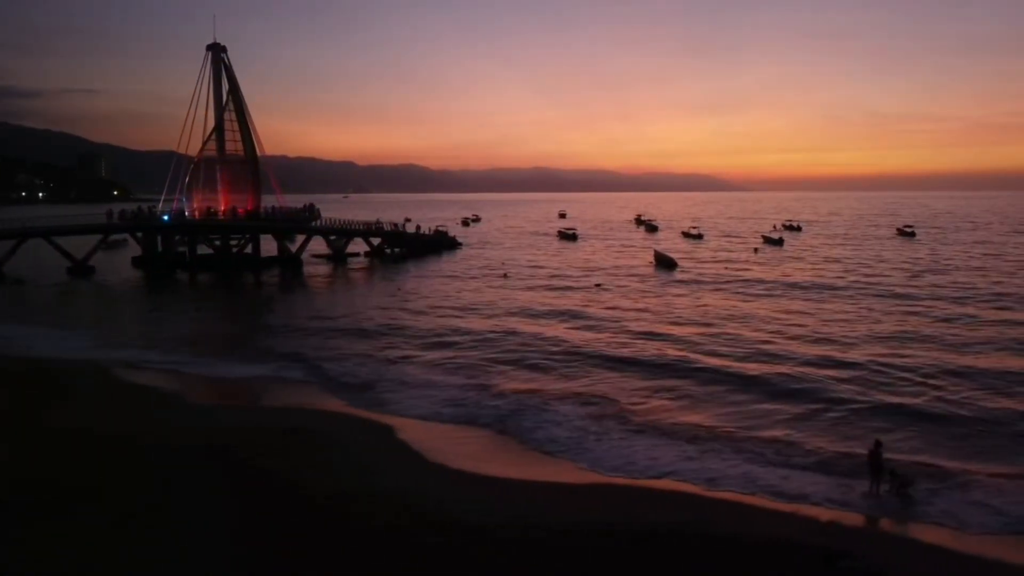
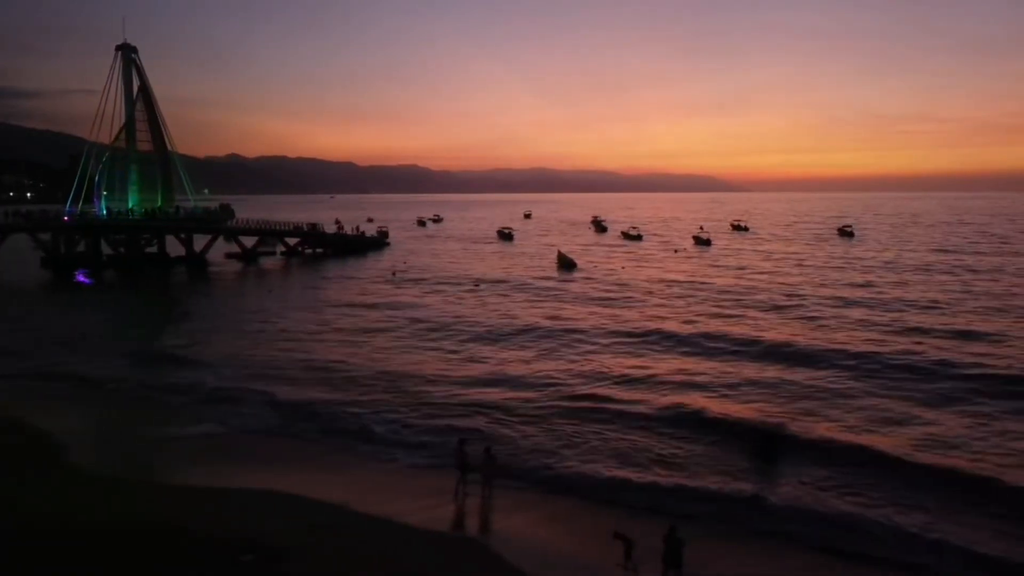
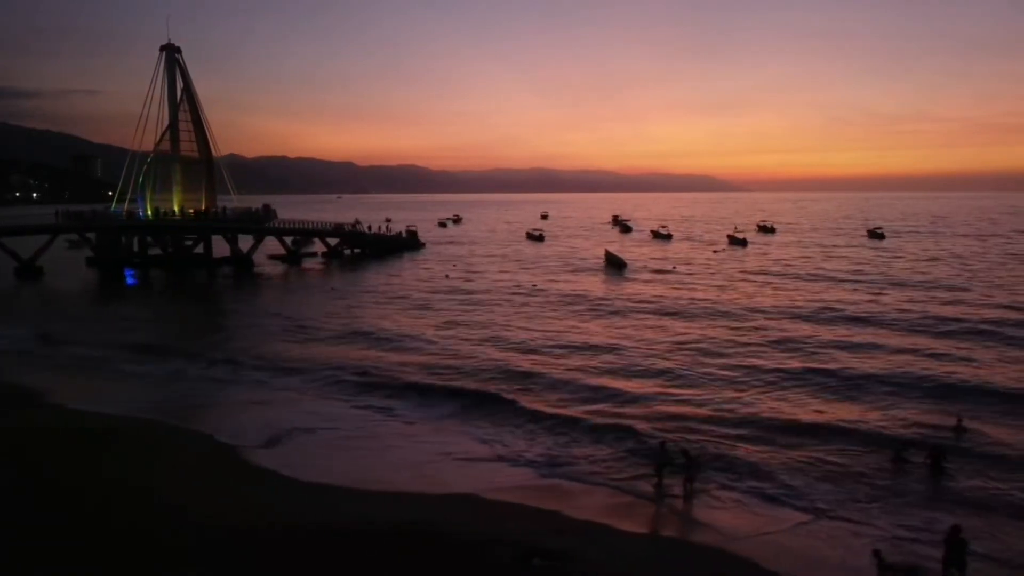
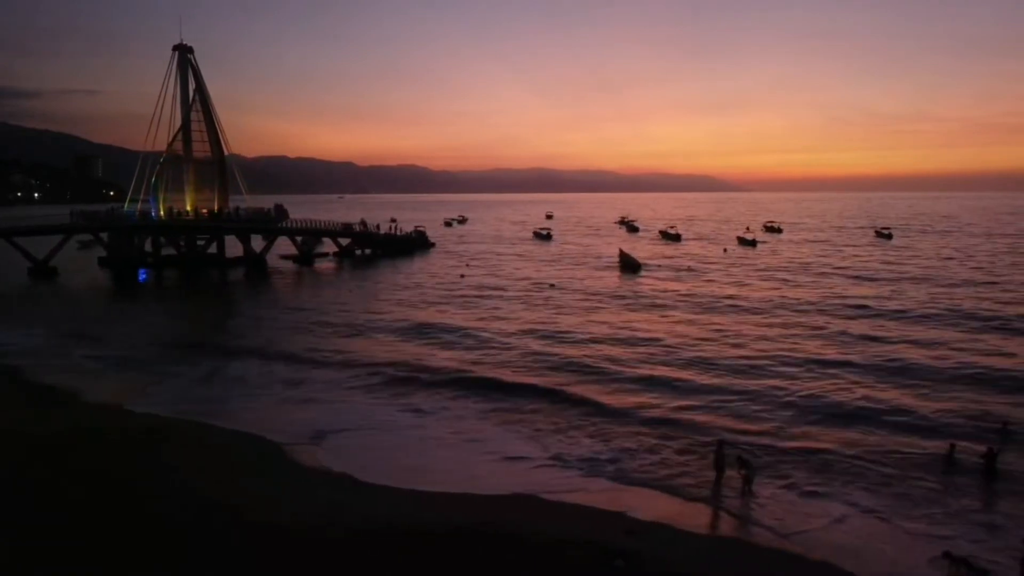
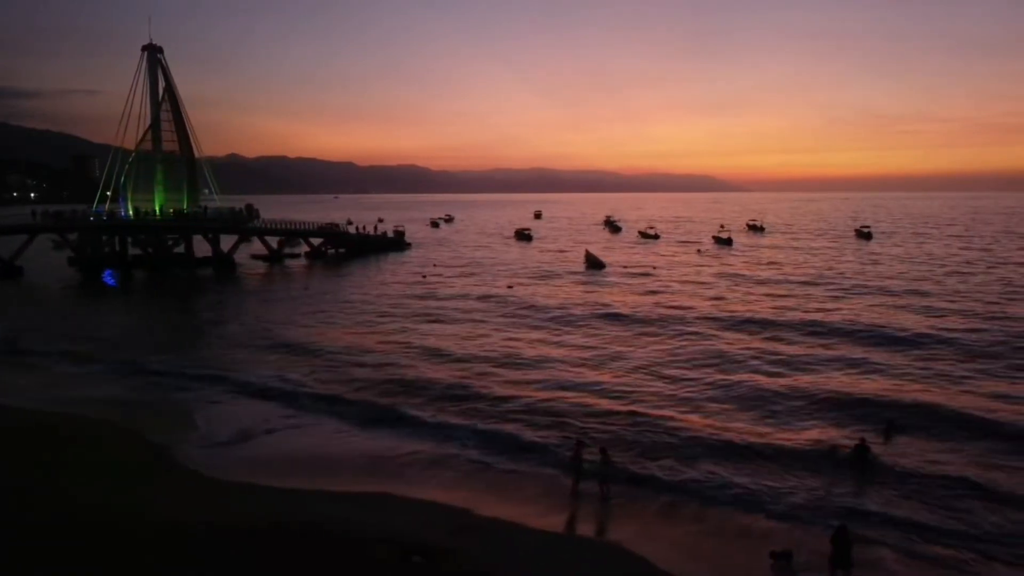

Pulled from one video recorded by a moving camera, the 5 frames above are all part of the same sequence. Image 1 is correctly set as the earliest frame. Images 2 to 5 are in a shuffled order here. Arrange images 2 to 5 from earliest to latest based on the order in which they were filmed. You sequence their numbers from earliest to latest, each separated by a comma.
4, 3, 5, 2
